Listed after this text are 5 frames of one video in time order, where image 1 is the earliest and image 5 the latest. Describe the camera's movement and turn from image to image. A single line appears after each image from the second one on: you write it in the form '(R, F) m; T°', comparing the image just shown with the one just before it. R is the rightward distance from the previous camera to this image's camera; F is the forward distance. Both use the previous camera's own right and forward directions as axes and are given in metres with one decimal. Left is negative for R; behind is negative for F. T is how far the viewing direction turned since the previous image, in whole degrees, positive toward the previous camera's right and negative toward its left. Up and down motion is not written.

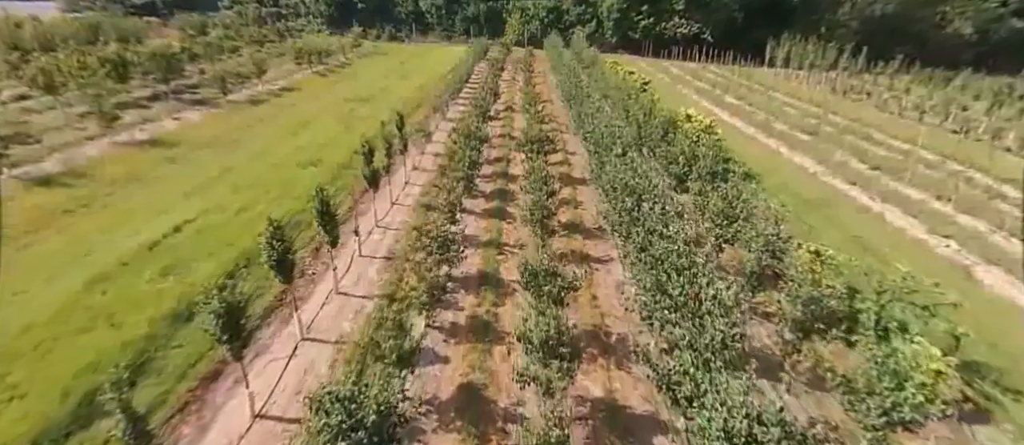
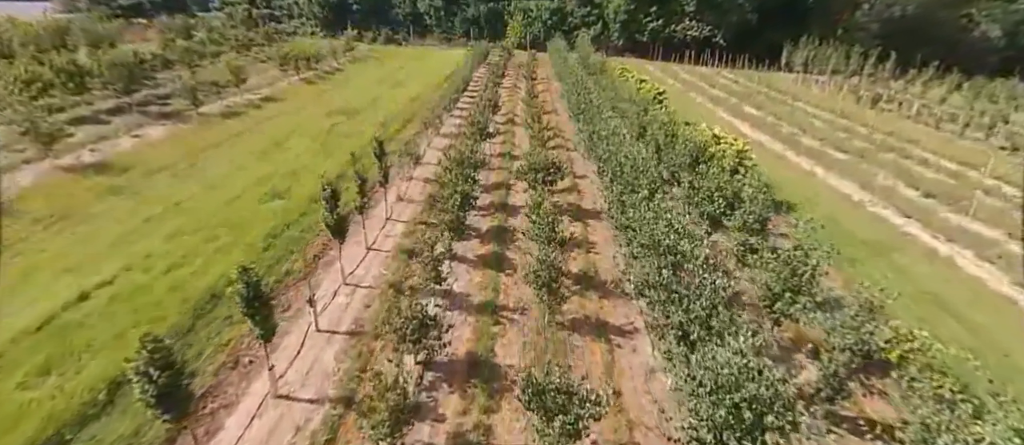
(+0.1, +2.9) m; 0°
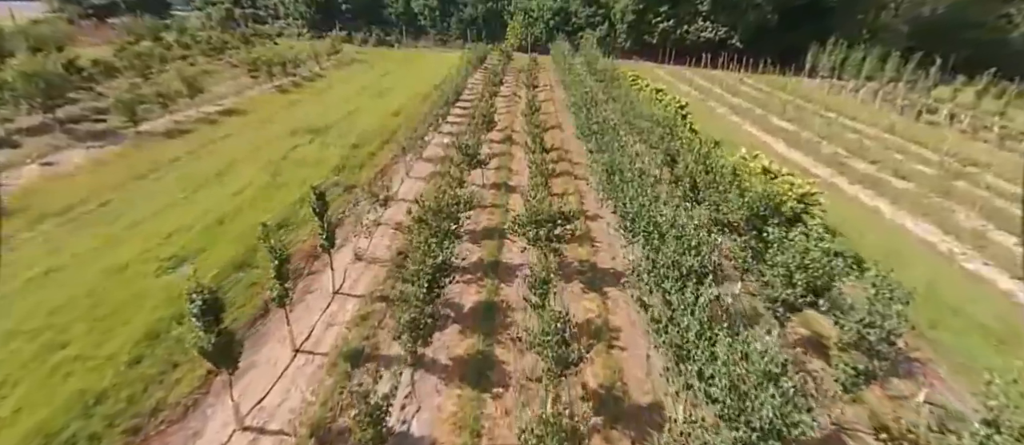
(+0.2, +4.2) m; 0°
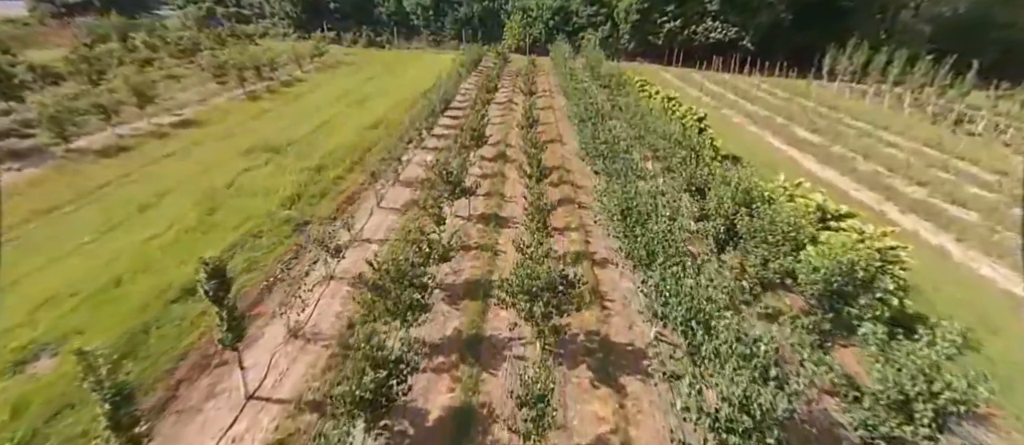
(+0.3, +3.3) m; 0°
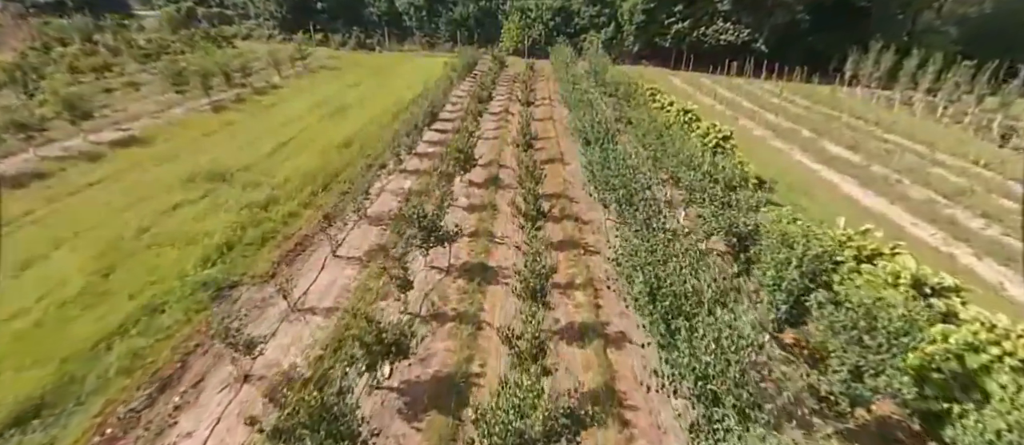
(+0.3, +3.4) m; 0°
